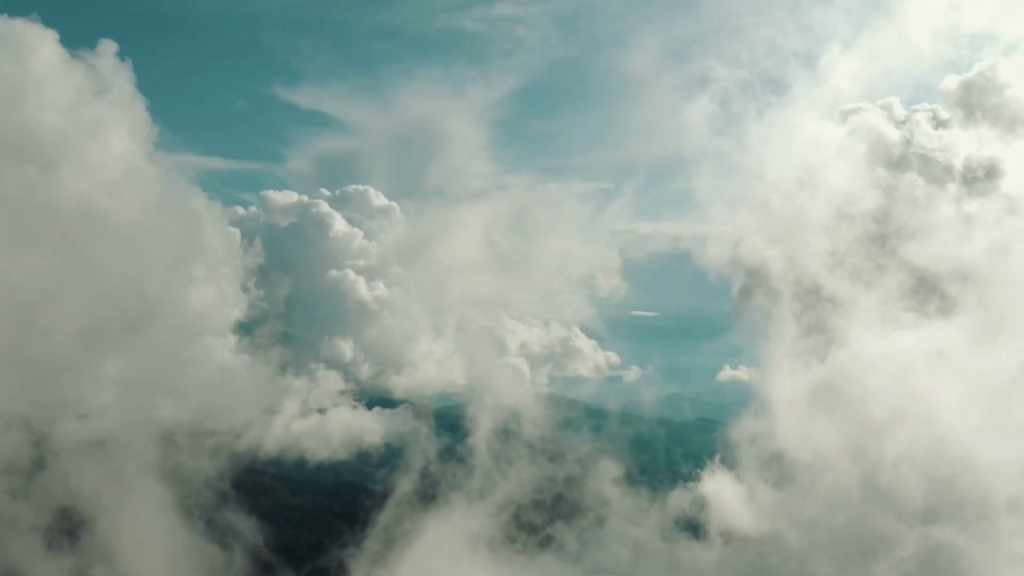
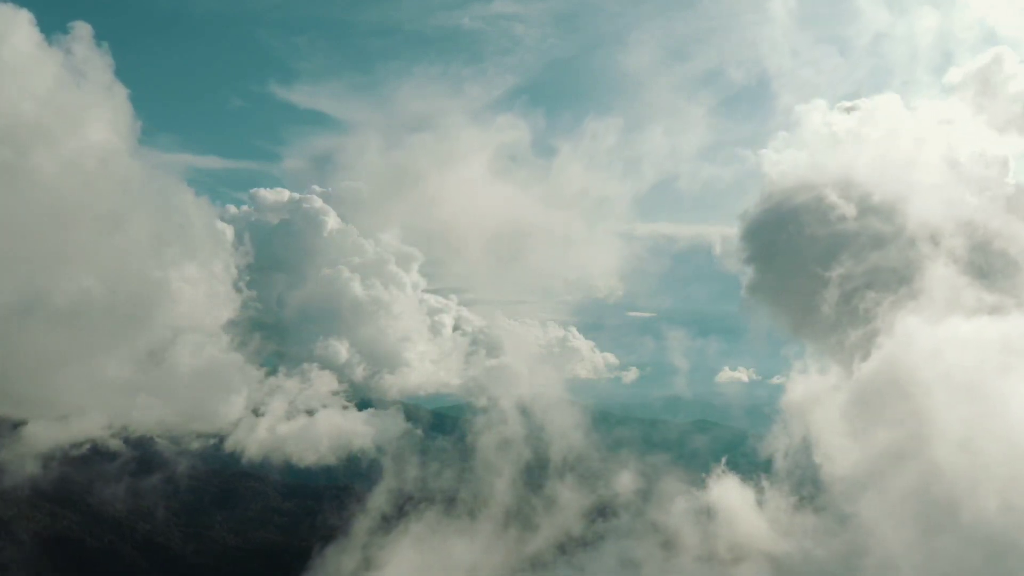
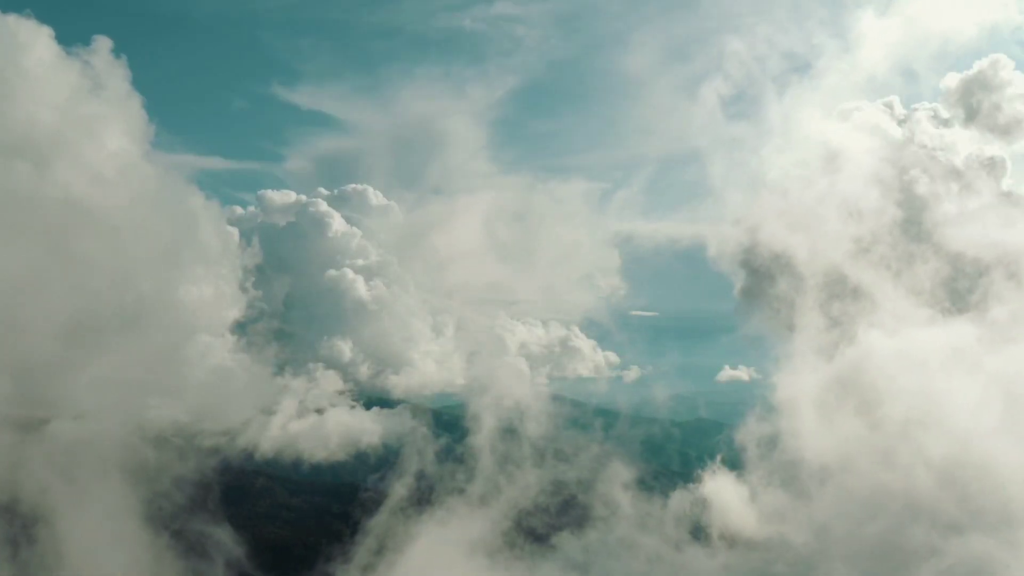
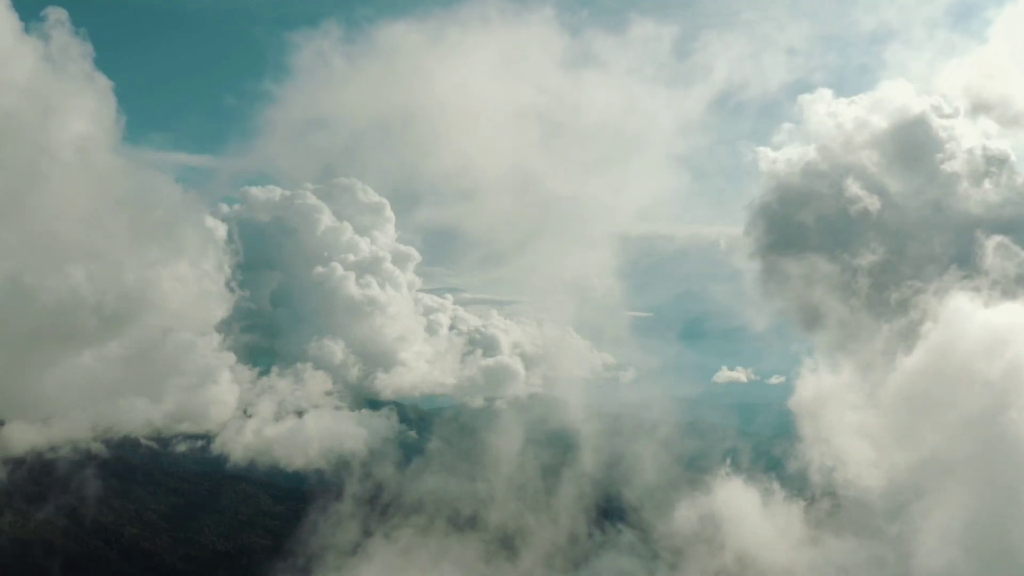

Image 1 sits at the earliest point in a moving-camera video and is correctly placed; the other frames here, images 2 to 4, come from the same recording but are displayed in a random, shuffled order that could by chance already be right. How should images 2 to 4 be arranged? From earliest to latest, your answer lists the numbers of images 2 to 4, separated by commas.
3, 2, 4
